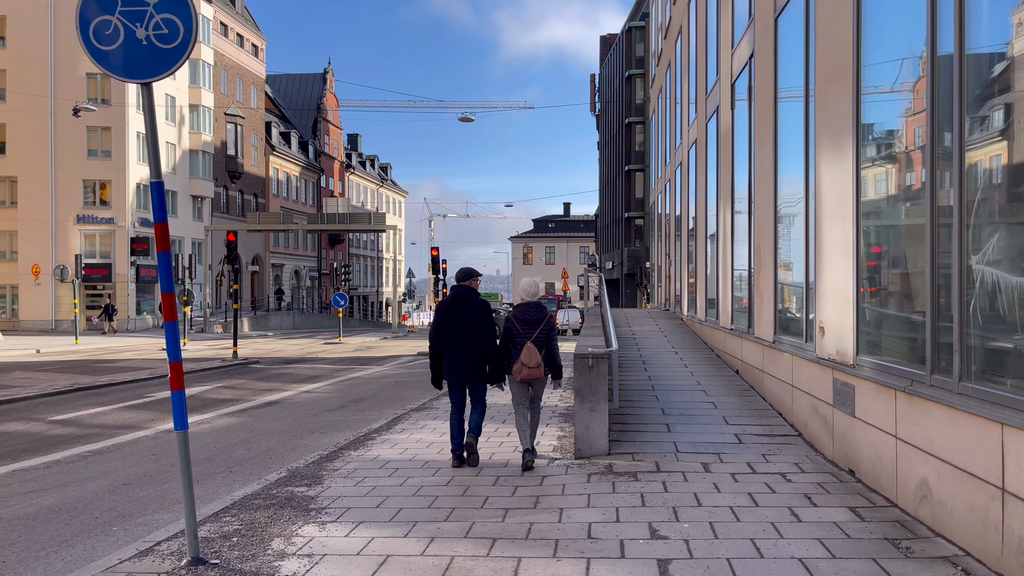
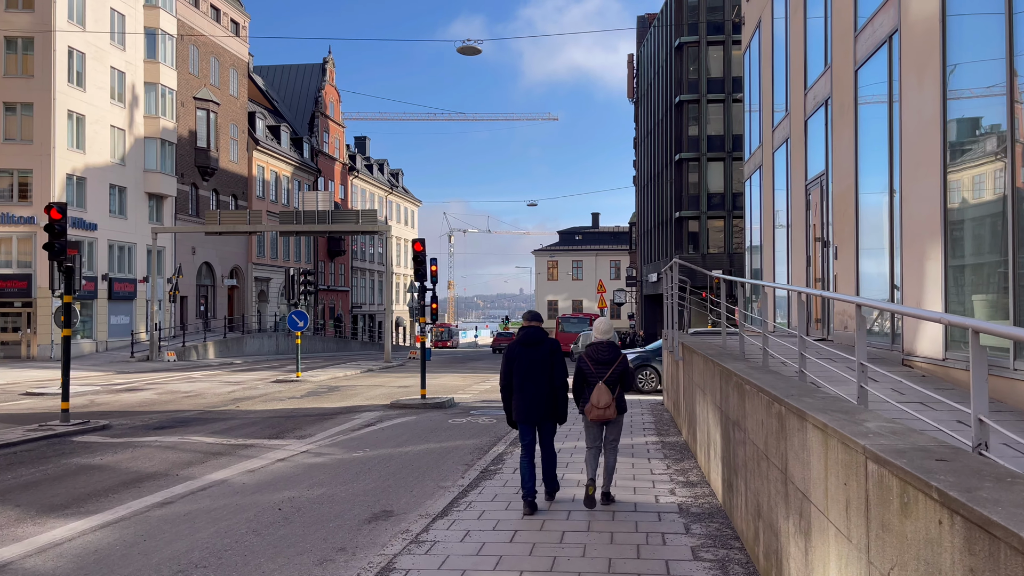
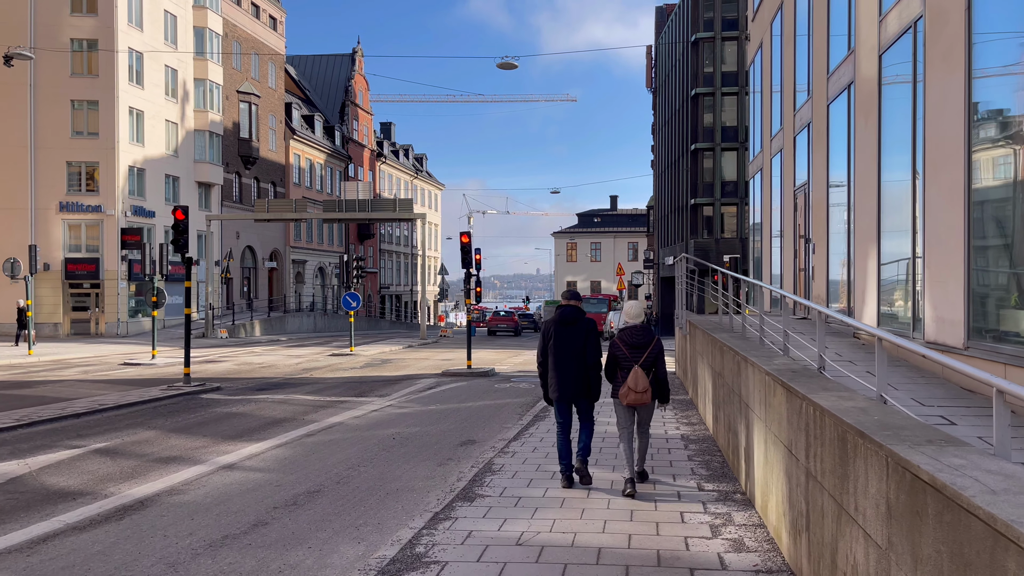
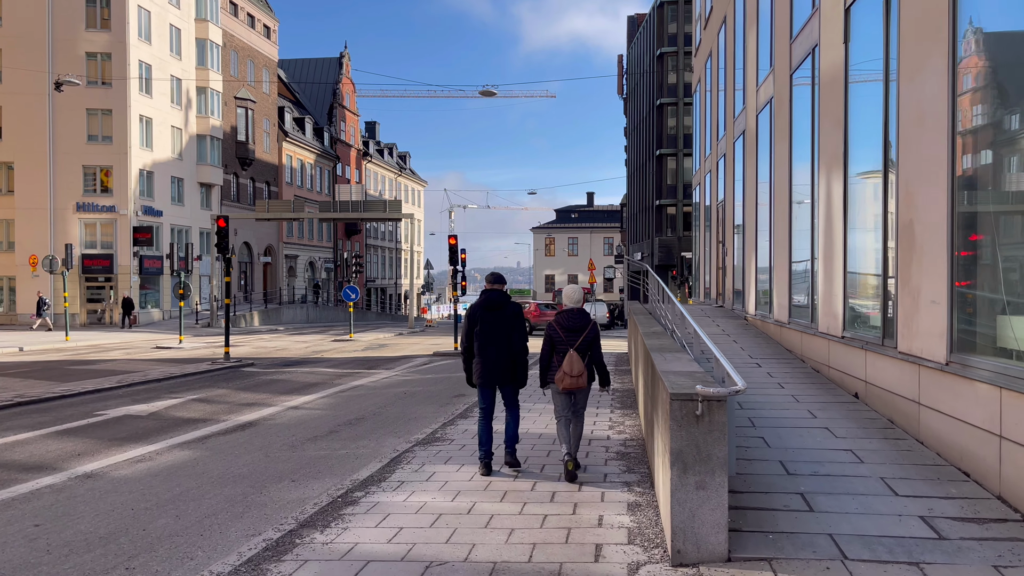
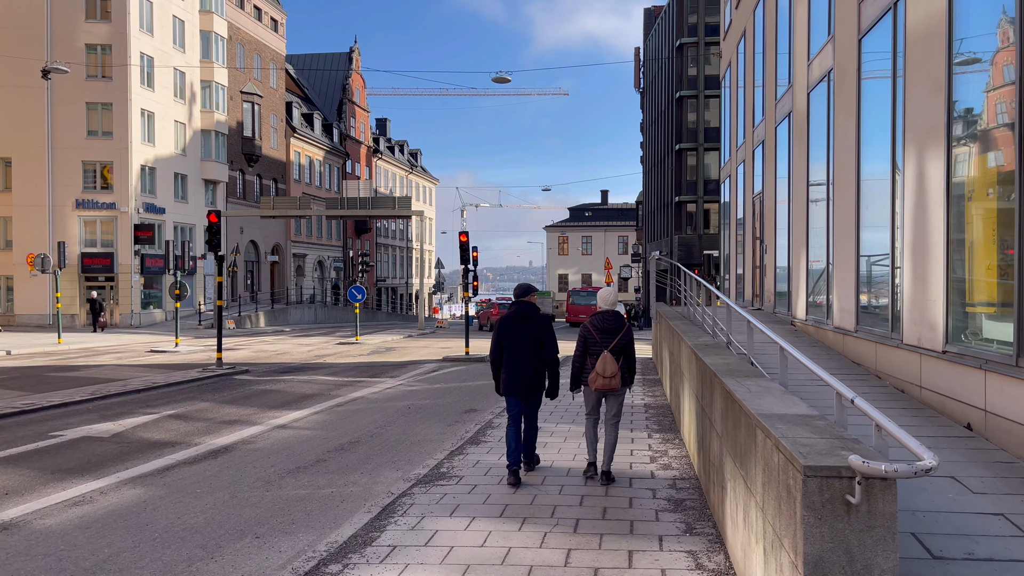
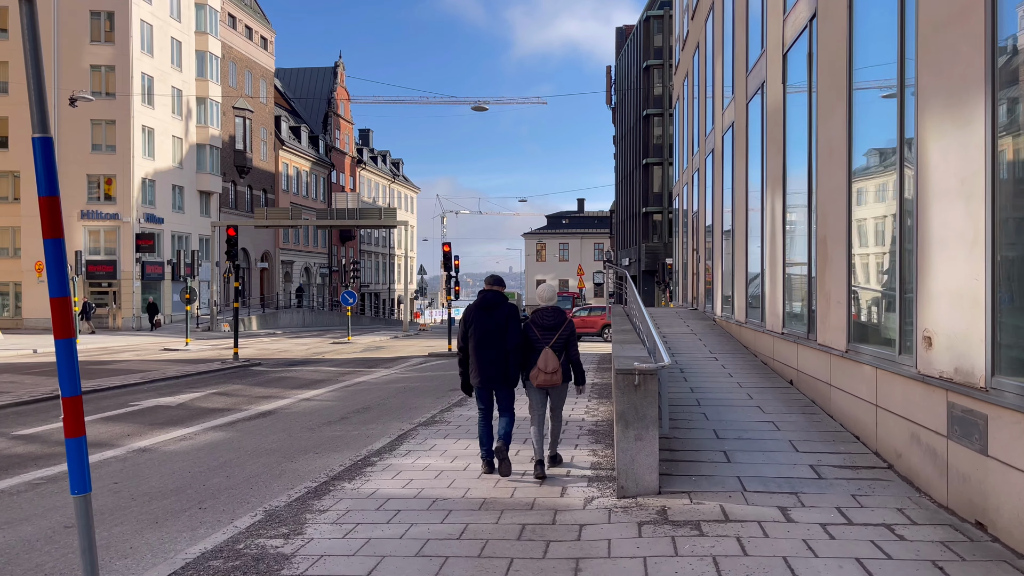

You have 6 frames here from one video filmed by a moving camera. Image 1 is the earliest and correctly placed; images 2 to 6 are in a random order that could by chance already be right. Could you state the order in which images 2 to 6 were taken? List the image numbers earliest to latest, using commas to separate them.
6, 4, 5, 3, 2
